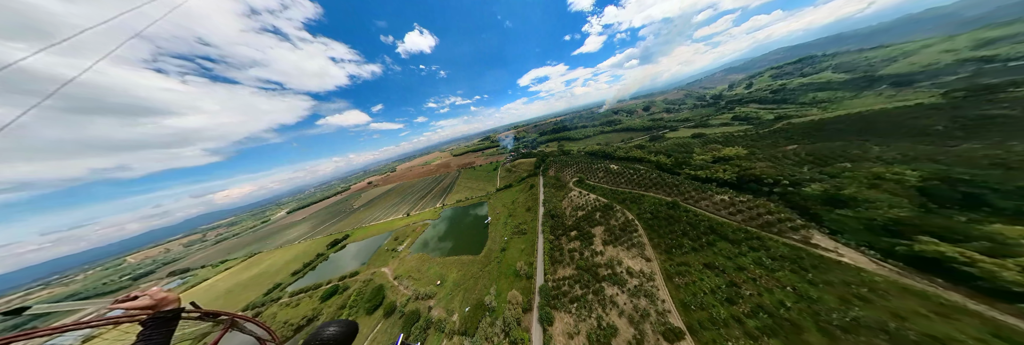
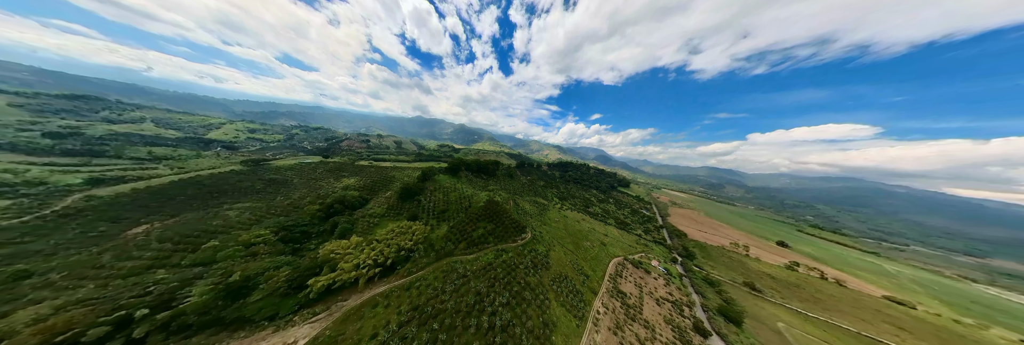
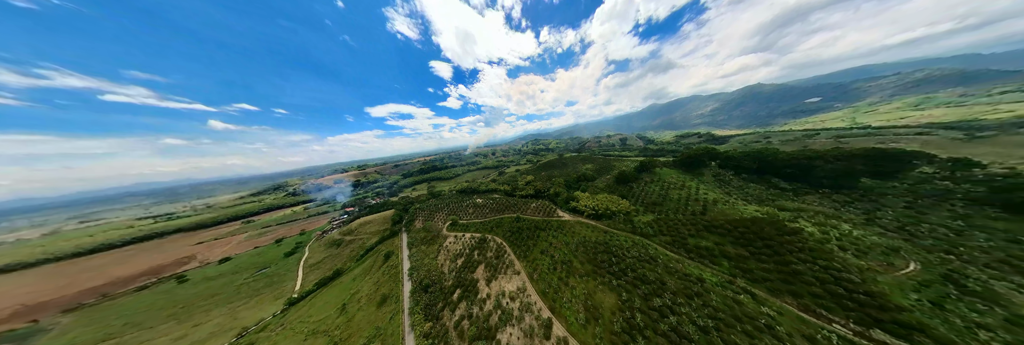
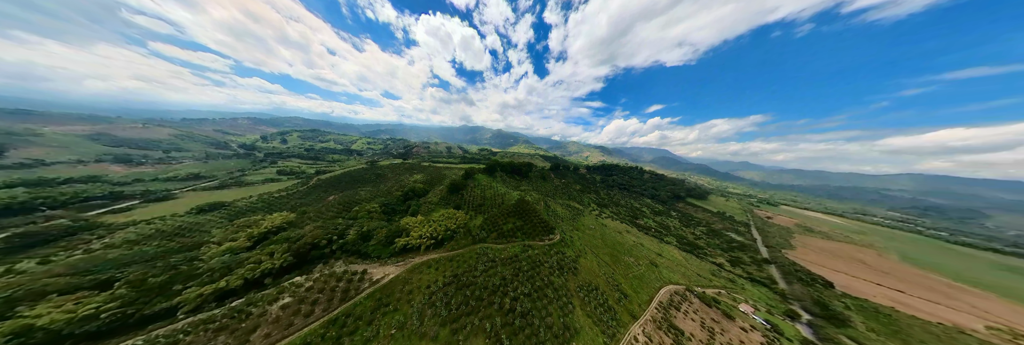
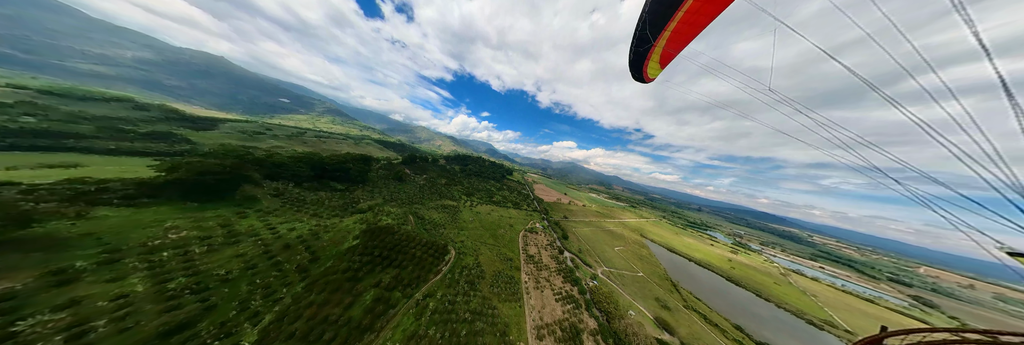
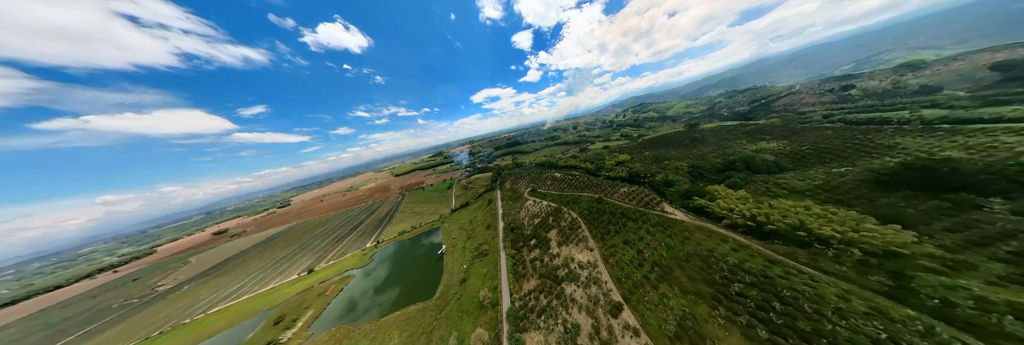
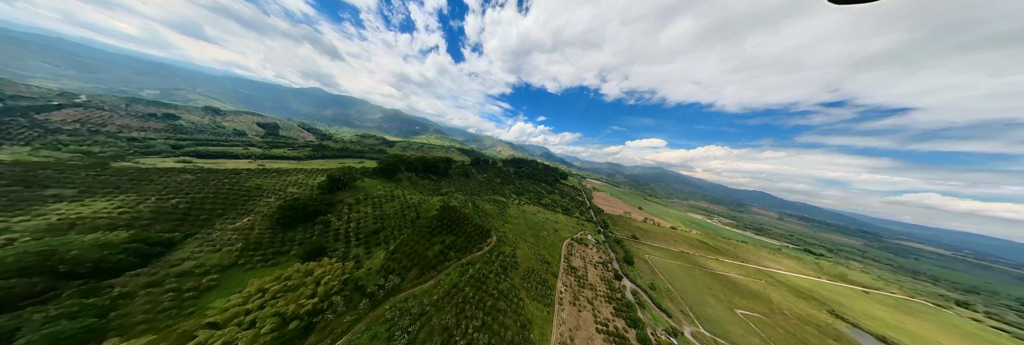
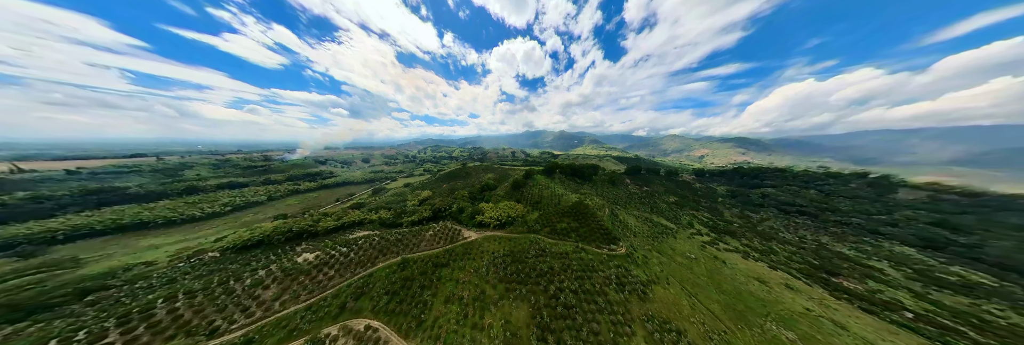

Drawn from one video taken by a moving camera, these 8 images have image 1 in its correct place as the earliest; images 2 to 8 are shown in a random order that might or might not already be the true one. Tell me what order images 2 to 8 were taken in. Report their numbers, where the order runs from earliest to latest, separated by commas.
6, 3, 8, 4, 2, 7, 5
